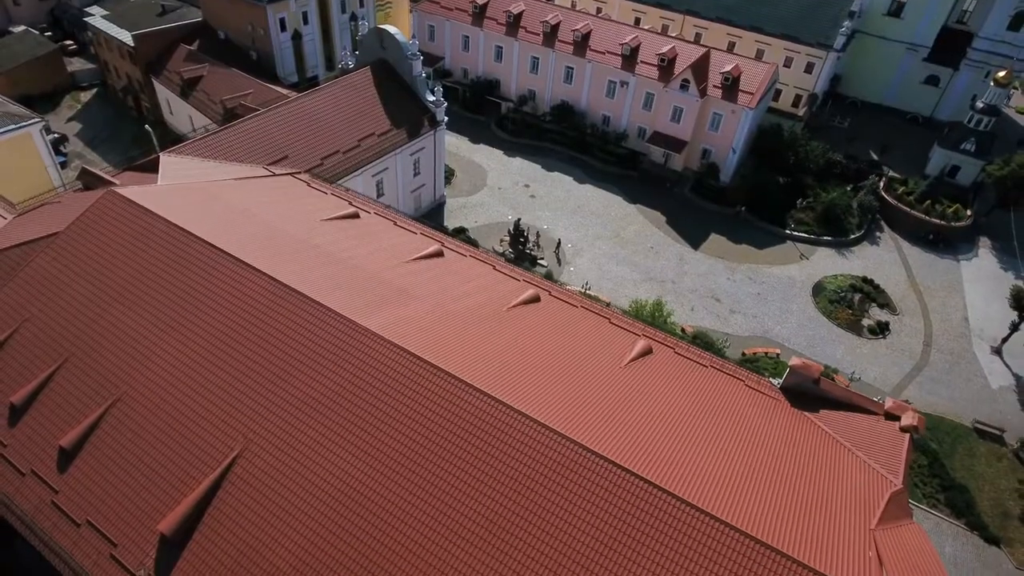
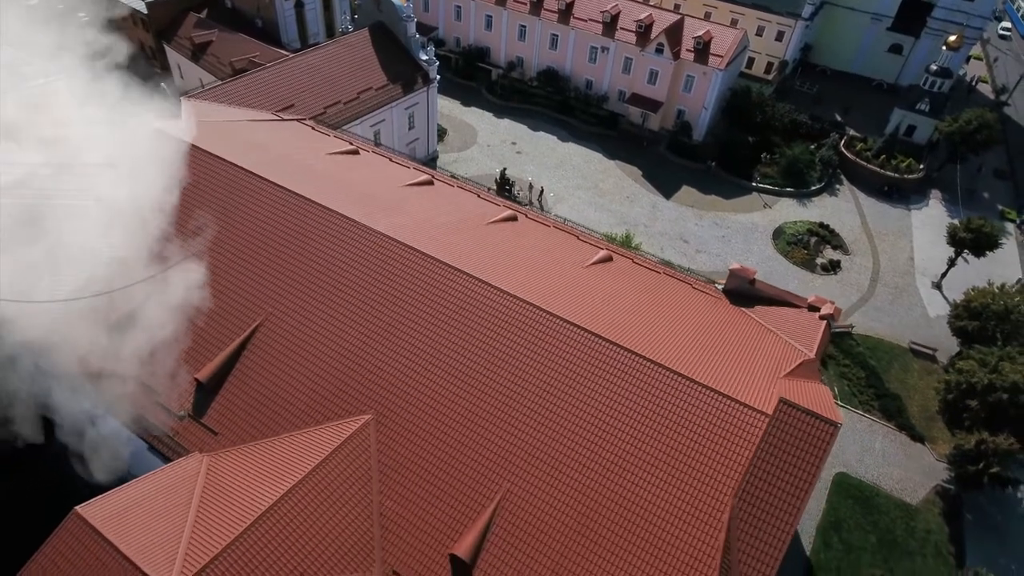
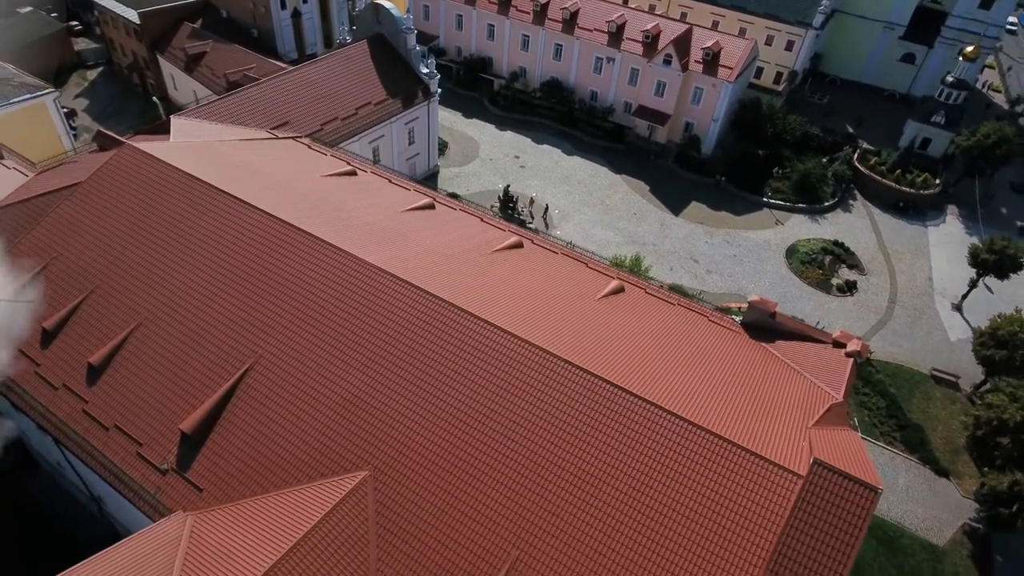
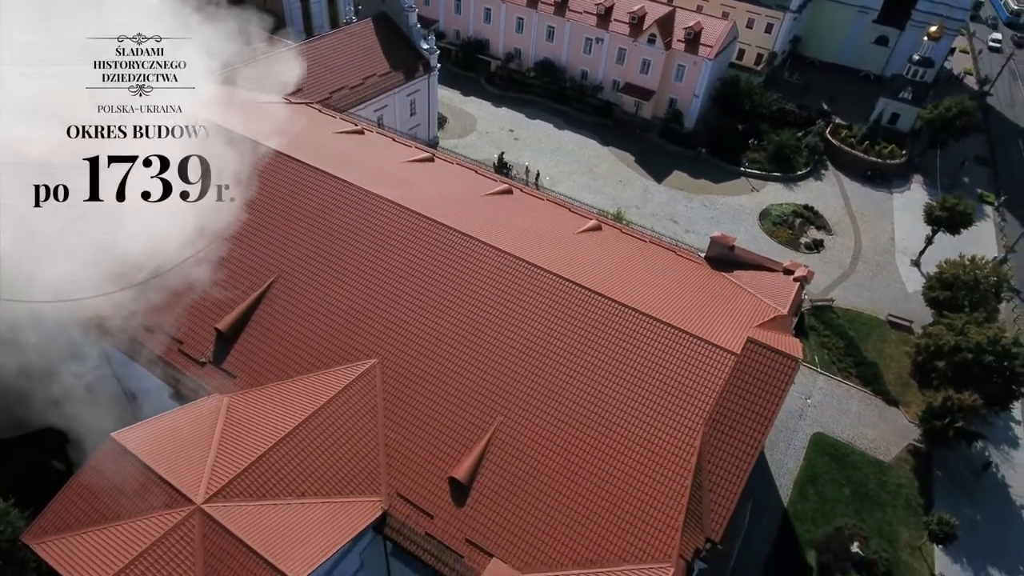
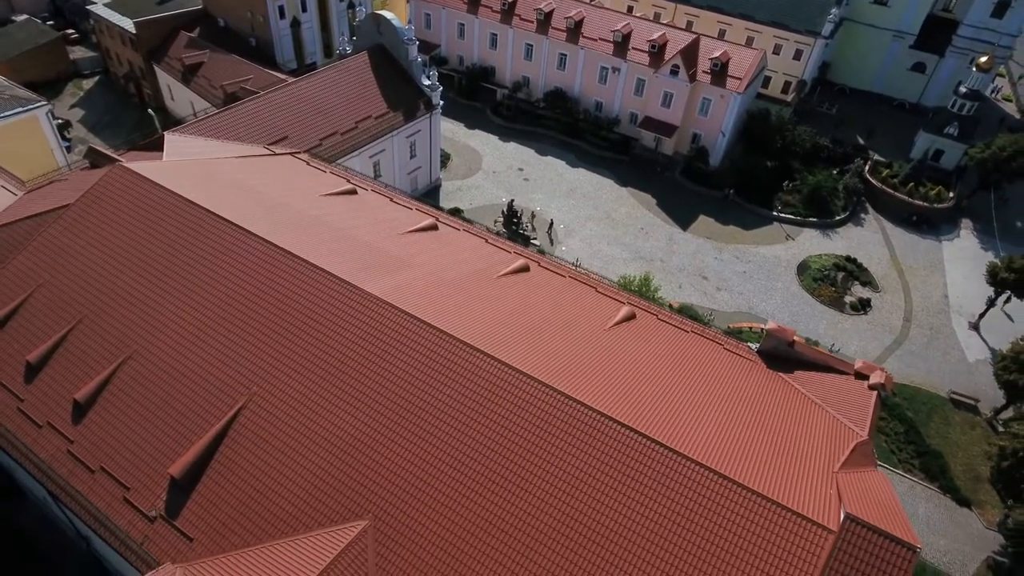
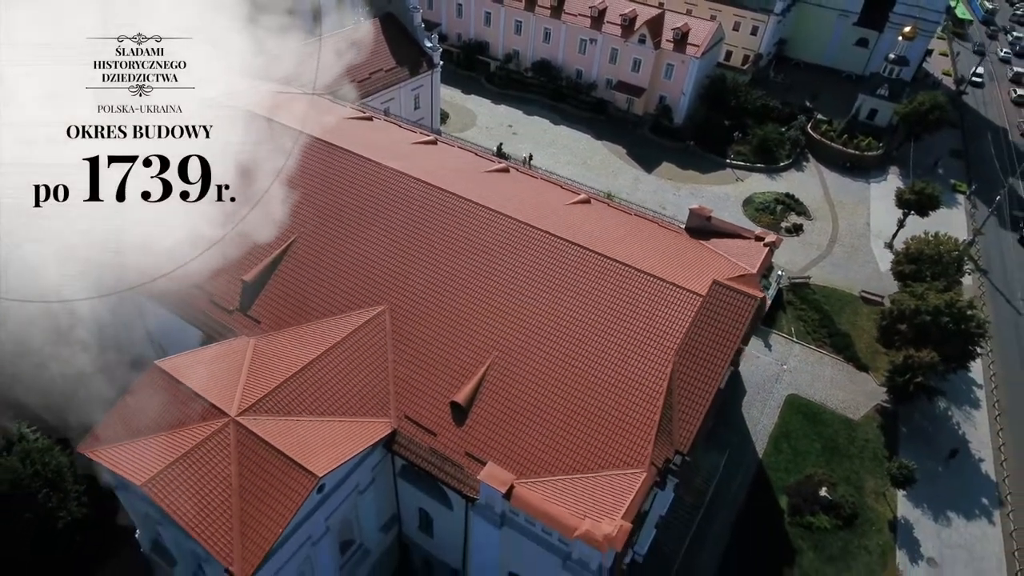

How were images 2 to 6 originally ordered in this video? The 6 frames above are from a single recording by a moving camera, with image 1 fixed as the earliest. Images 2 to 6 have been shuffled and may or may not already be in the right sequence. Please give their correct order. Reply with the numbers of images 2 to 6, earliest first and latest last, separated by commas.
5, 3, 2, 4, 6
